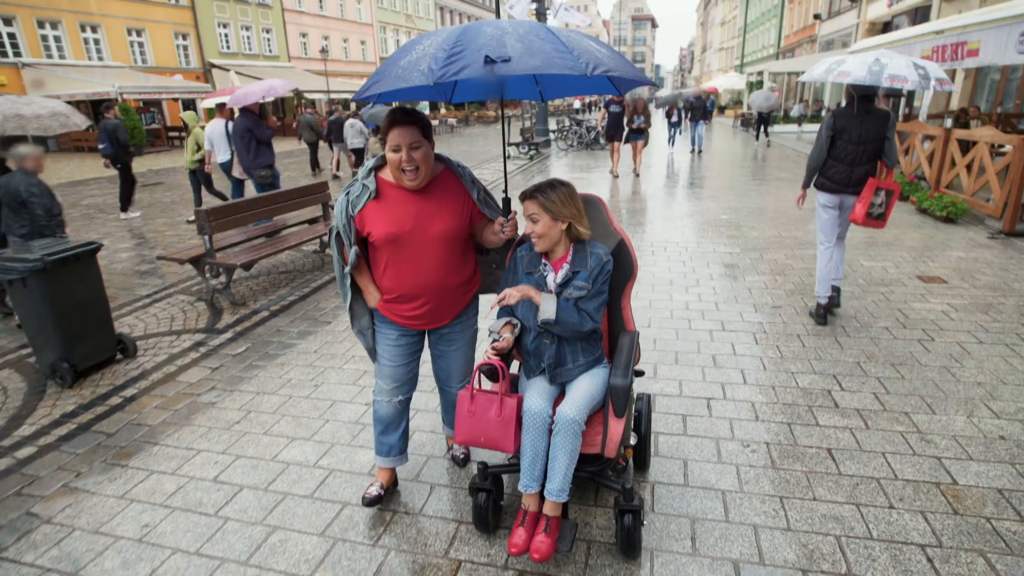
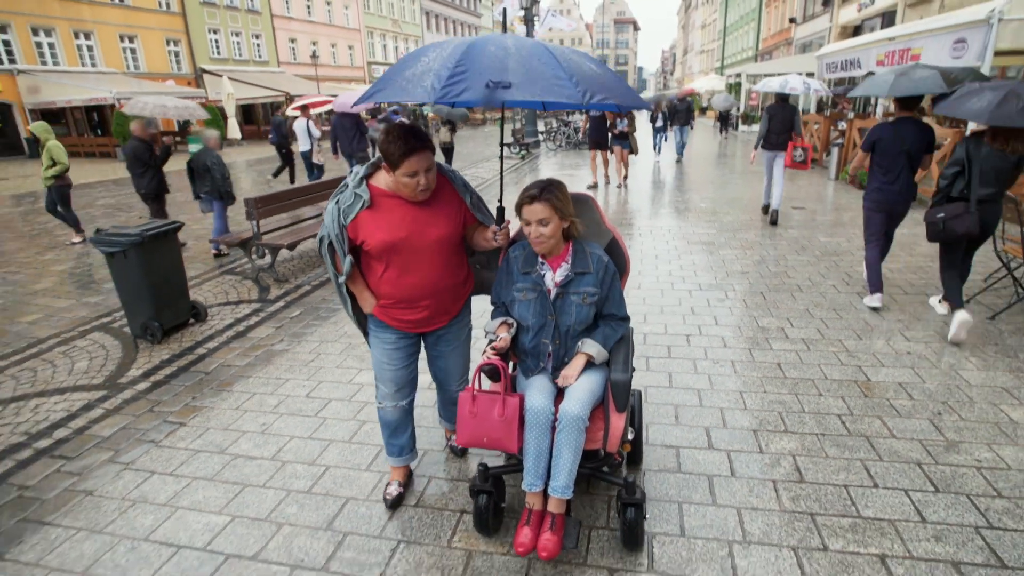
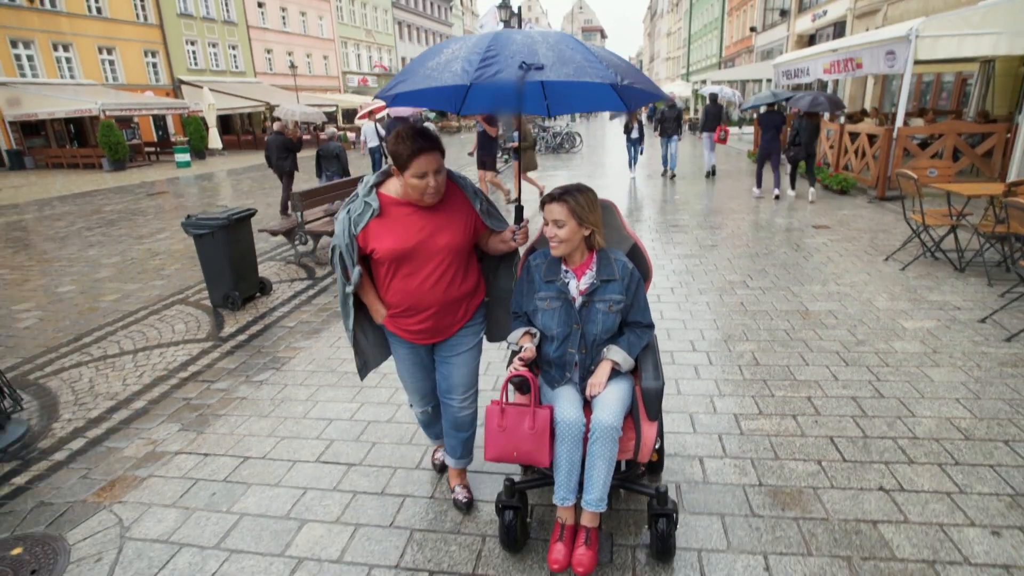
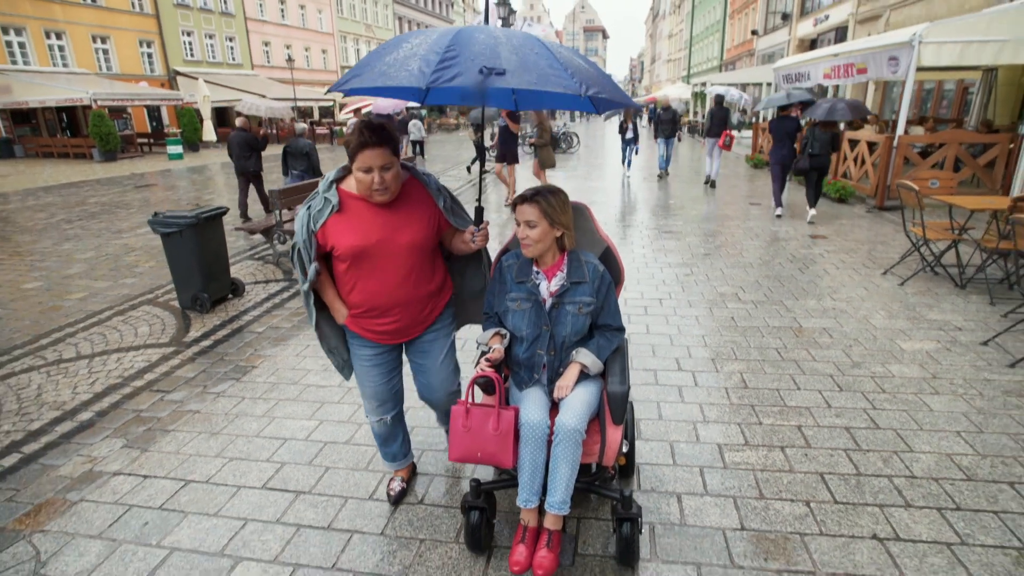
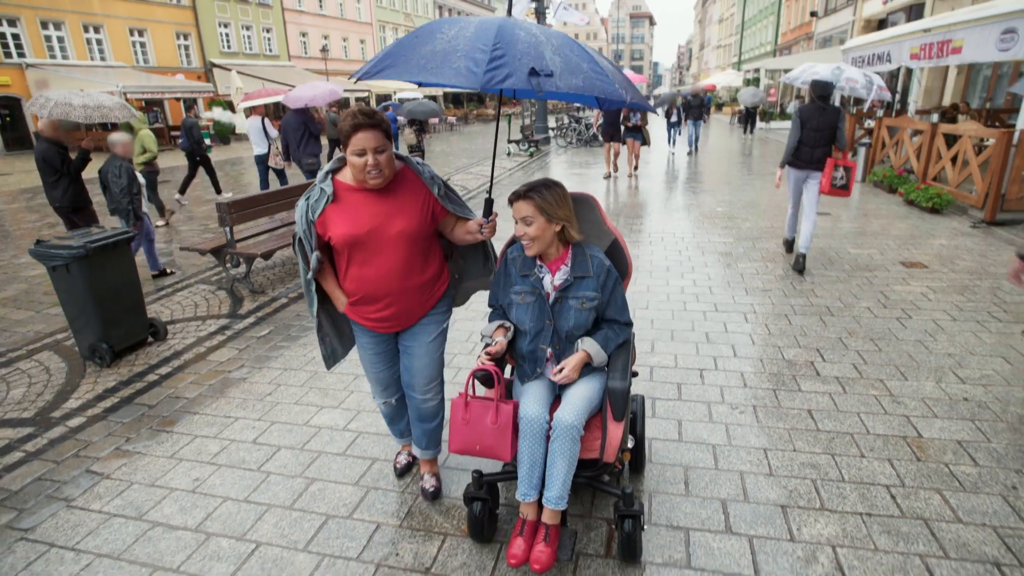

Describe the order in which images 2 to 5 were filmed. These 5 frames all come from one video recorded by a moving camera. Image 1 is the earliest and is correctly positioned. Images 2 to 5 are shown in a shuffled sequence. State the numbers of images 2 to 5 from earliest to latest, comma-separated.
5, 2, 4, 3
